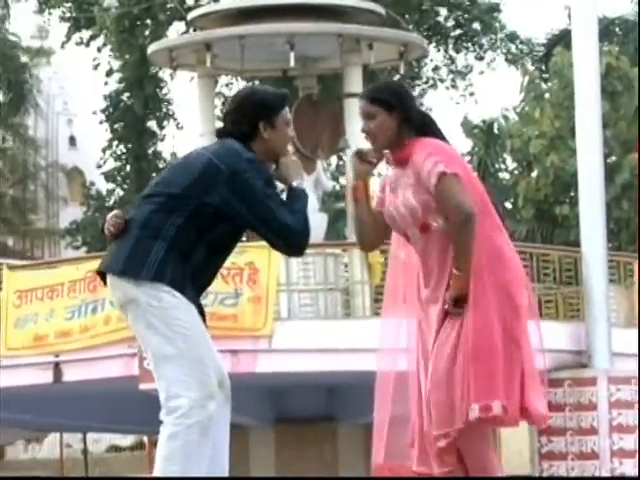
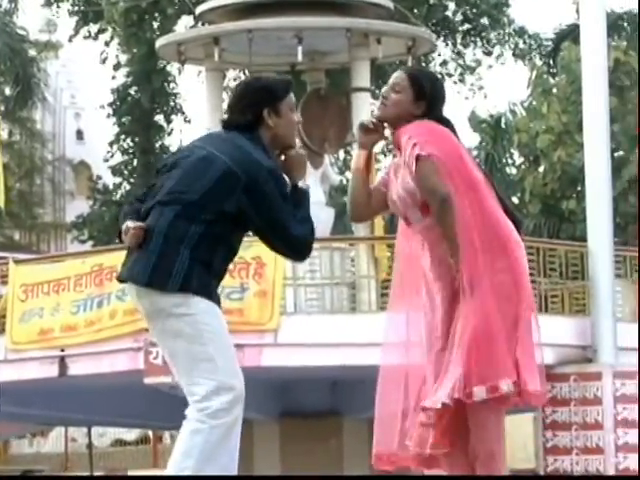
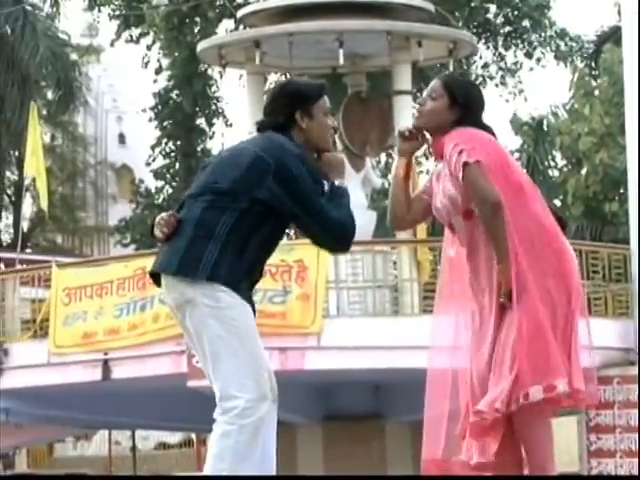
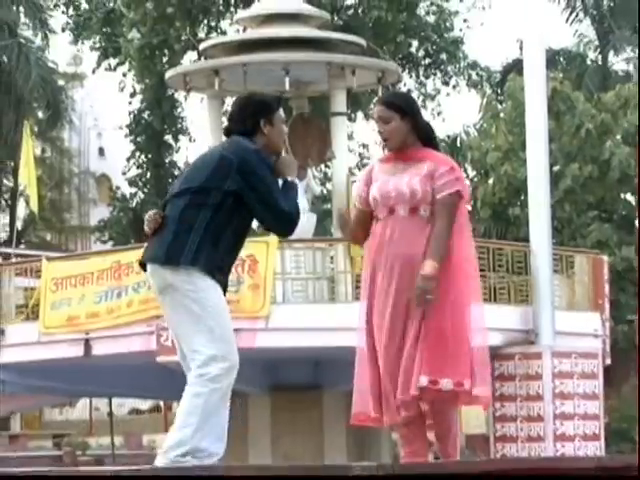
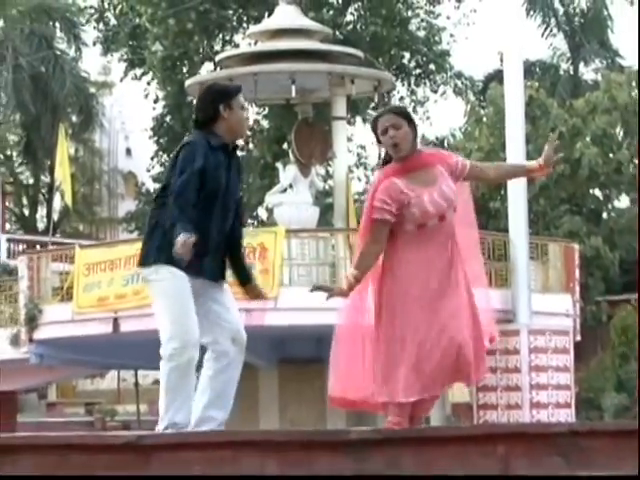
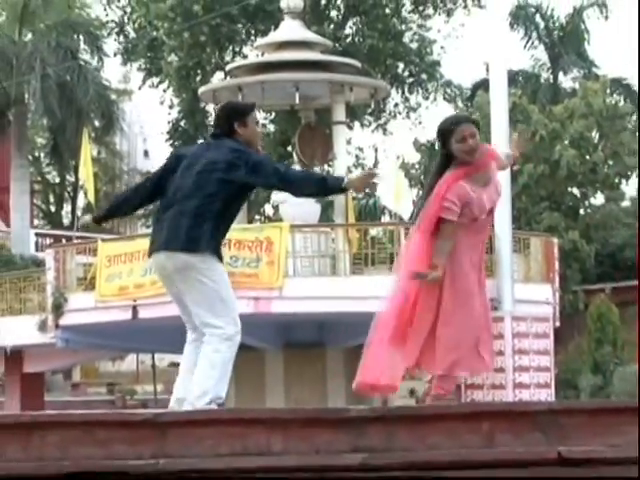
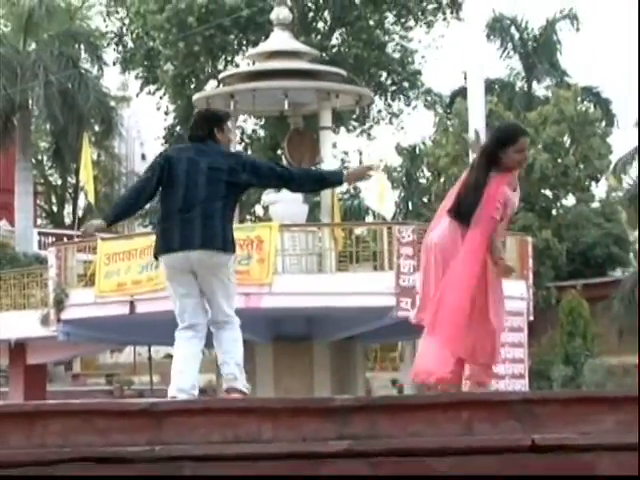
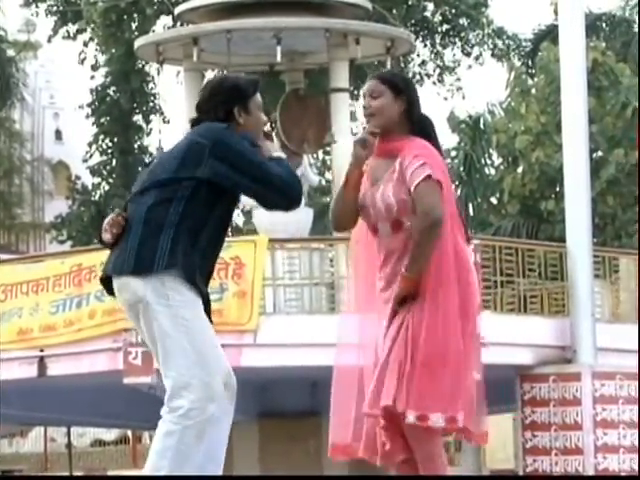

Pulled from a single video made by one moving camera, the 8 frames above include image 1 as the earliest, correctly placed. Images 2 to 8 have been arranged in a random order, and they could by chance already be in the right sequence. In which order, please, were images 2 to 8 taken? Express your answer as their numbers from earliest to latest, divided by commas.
3, 2, 8, 4, 5, 6, 7
